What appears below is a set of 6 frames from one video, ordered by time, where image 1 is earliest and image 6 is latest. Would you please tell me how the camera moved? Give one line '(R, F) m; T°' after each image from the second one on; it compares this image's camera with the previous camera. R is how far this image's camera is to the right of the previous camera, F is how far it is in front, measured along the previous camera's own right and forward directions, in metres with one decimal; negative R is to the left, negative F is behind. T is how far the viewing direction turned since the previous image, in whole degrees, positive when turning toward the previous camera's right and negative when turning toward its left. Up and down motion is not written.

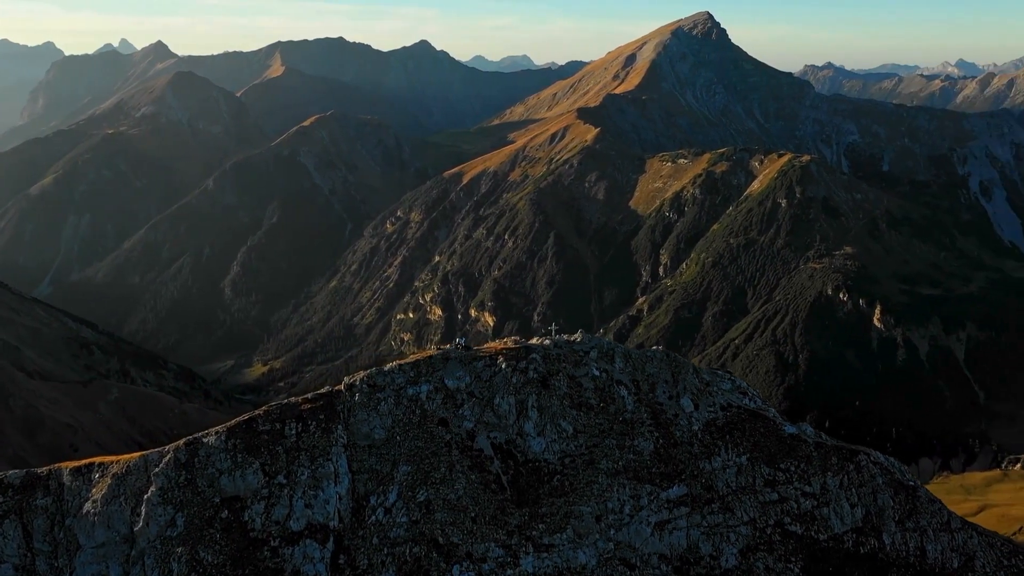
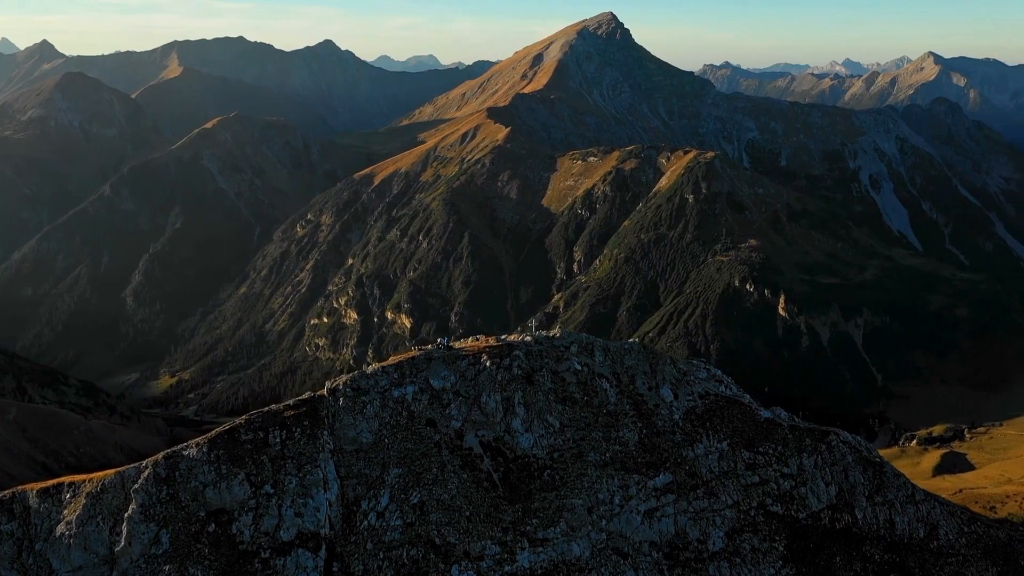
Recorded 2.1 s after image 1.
(-3.4, +0.1) m; +5°
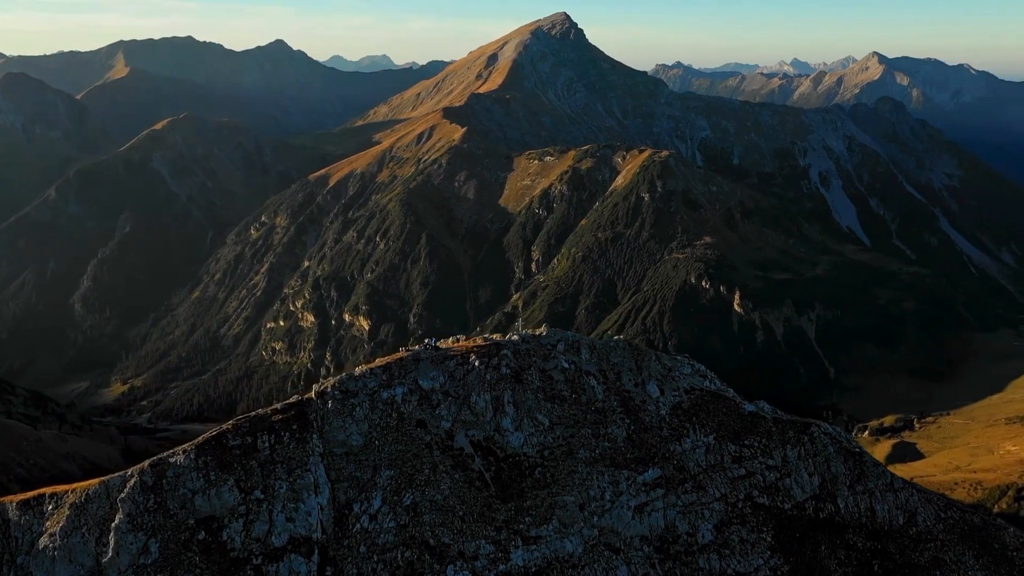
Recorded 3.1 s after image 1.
(-1.4, -0.1) m; +3°
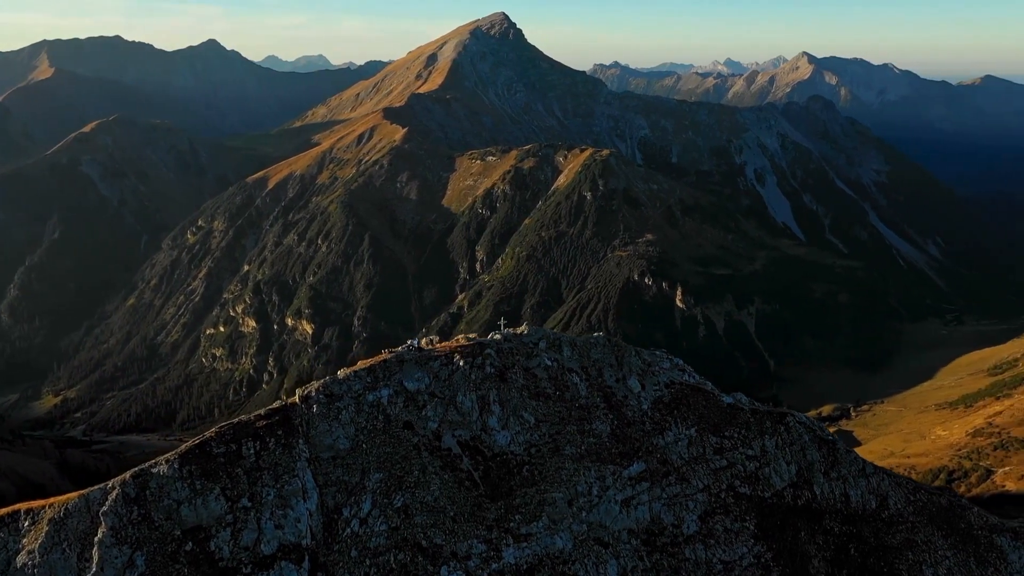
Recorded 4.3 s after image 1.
(-1.9, -0.1) m; +3°
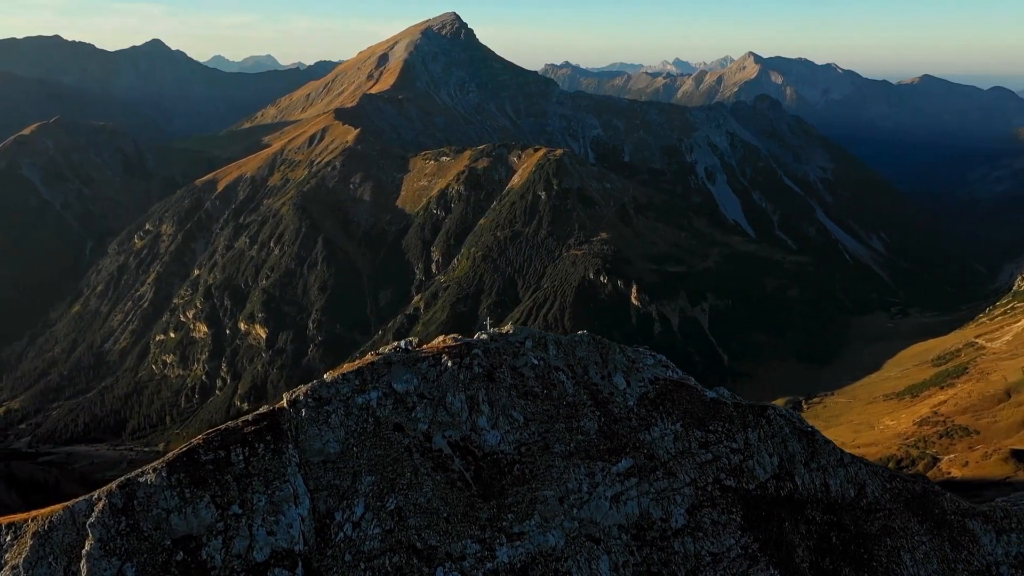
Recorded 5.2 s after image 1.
(-1.6, -0.2) m; +3°
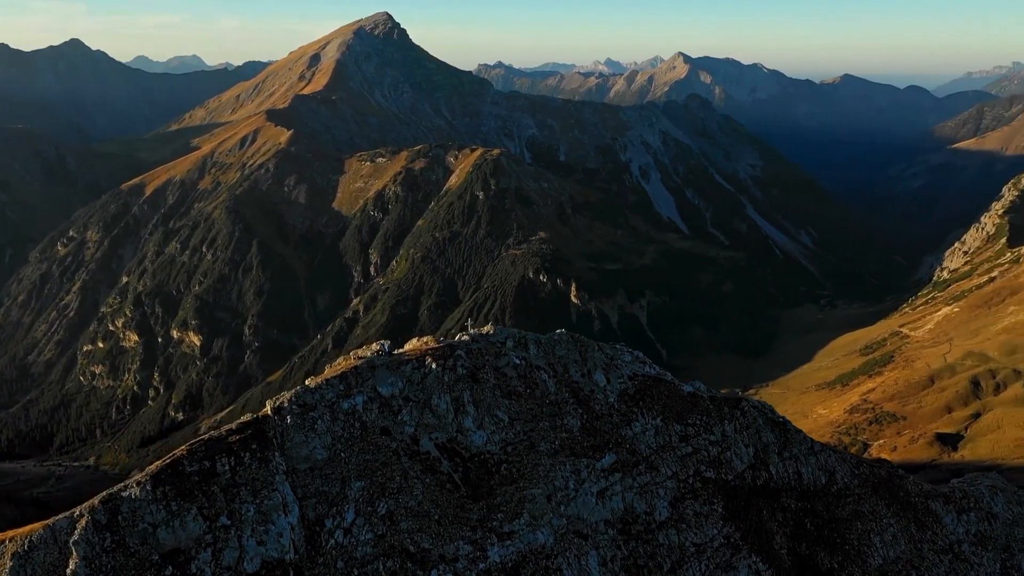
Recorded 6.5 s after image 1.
(-2.2, -0.3) m; +4°
